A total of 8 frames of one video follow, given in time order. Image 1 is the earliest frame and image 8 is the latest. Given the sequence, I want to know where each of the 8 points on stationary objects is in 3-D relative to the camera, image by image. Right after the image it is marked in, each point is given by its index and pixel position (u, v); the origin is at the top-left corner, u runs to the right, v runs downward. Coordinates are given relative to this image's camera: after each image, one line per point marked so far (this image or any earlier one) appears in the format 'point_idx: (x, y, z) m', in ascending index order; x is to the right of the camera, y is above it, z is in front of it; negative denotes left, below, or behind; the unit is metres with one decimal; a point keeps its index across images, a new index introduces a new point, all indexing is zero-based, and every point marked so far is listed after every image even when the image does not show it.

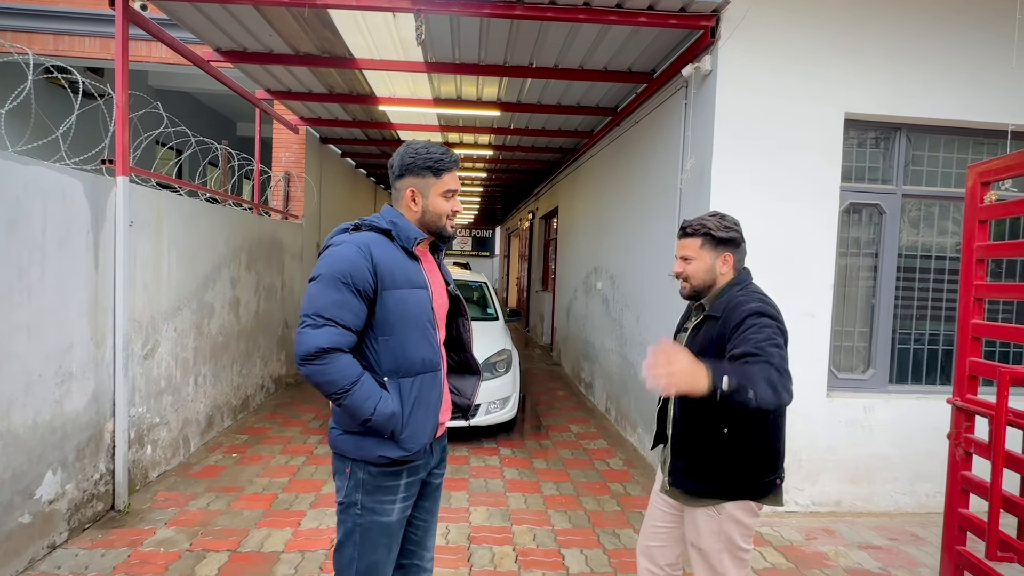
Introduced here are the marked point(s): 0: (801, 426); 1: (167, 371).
0: (+1.9, -0.9, +3.8) m
1: (-2.5, -0.6, +4.1) m
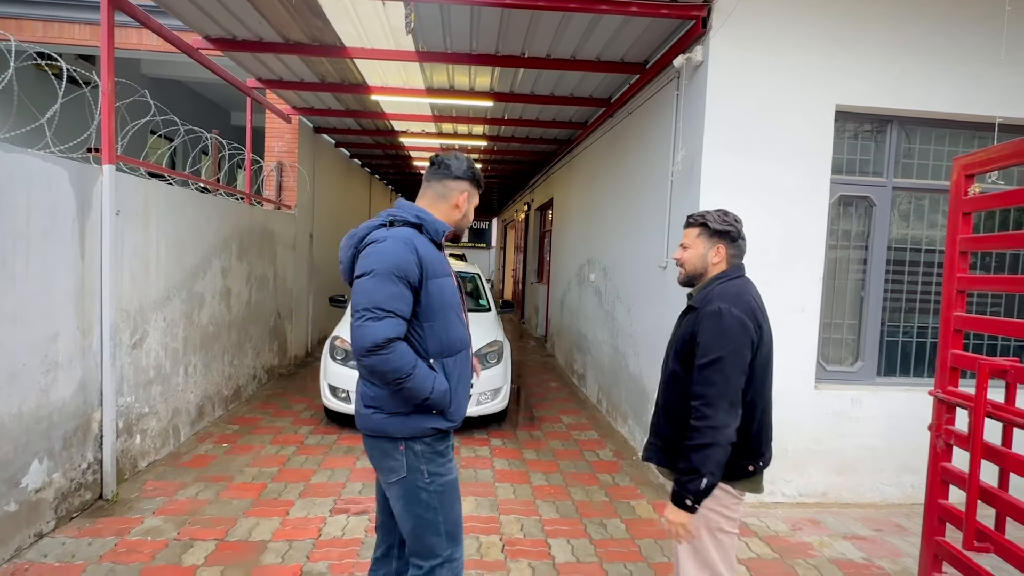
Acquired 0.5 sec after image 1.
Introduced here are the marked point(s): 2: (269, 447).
0: (+1.9, -0.9, +3.9) m
1: (-2.5, -0.5, +4.1) m
2: (-1.9, -1.3, +4.6) m
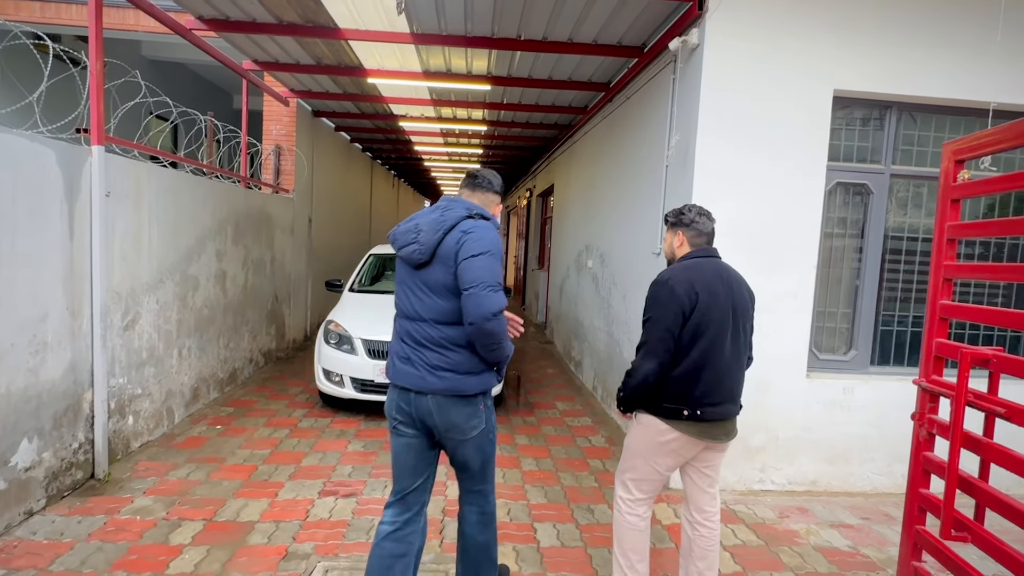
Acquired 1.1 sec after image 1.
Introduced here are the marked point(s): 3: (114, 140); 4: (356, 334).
0: (+1.8, -0.8, +3.8) m
1: (-2.6, -0.4, +4.1) m
2: (-2.0, -1.1, +4.6) m
3: (-2.6, +1.0, +3.7) m
4: (-1.3, -0.4, +4.9) m
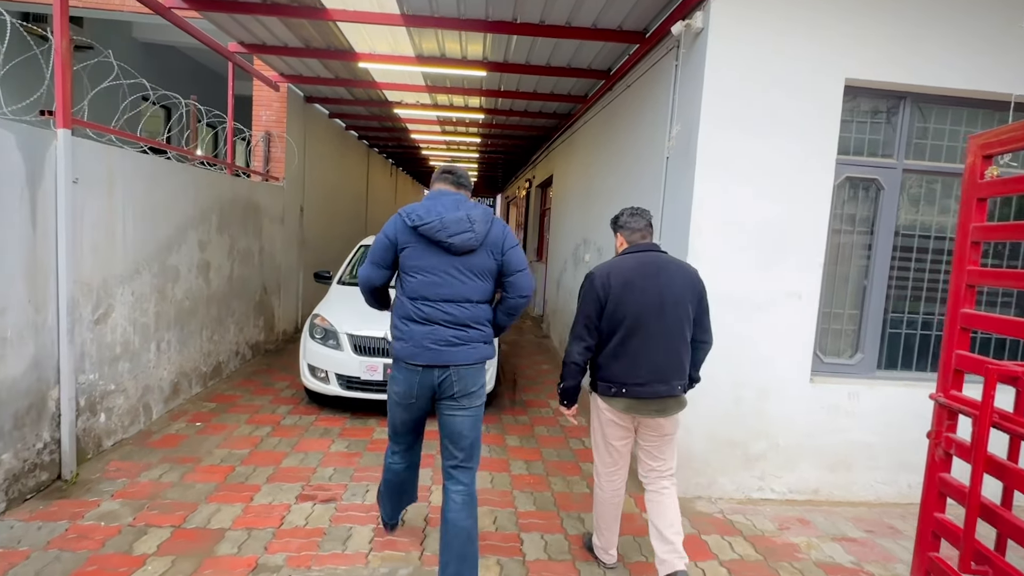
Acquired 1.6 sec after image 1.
0: (+1.7, -0.8, +3.7) m
1: (-2.7, -0.3, +4.0) m
2: (-2.1, -1.1, +4.5) m
3: (-2.6, +1.0, +3.5) m
4: (-1.4, -0.3, +4.7) m
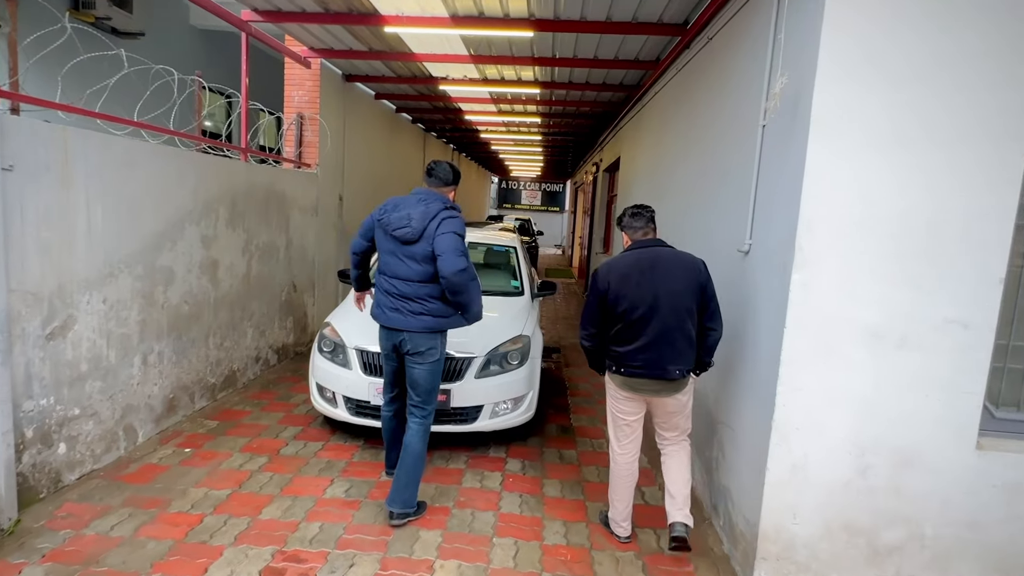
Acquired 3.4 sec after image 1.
0: (+1.9, -0.9, +2.5) m
1: (-2.5, -0.4, +3.4) m
2: (-1.8, -1.1, +3.8) m
3: (-2.5, +1.0, +2.9) m
4: (-1.1, -0.4, +3.9) m
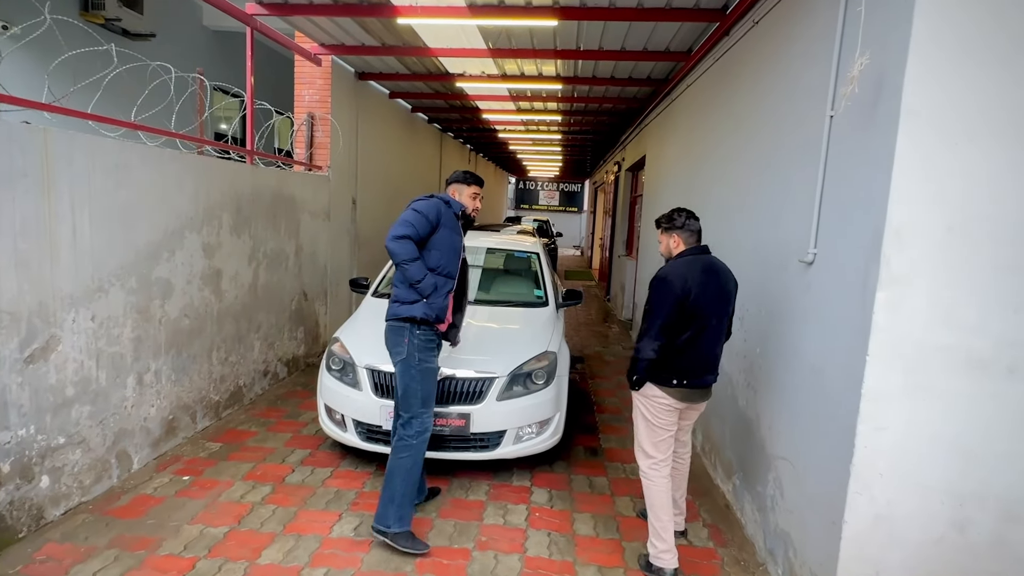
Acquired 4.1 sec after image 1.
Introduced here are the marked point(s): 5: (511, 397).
0: (+2.0, -1.0, +2.1) m
1: (-2.3, -0.5, +3.1) m
2: (-1.7, -1.2, +3.5) m
3: (-2.3, +0.9, +2.6) m
4: (-0.9, -0.5, +3.6) m
5: (0.0, -0.7, +3.6) m
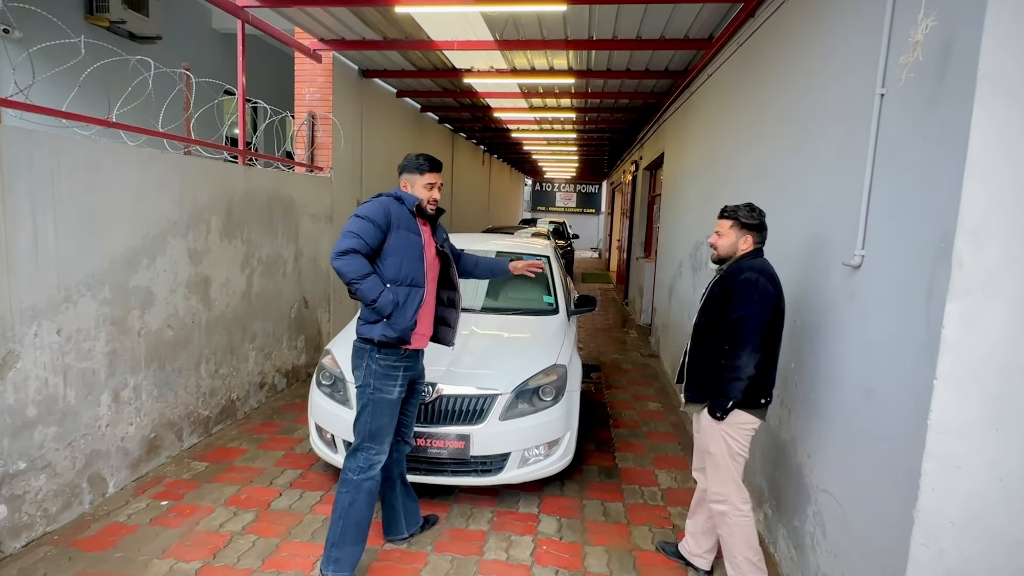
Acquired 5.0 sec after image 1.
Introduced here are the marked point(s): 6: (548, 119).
0: (+2.0, -1.0, +1.7) m
1: (-2.3, -0.5, +2.8) m
2: (-1.6, -1.2, +3.2) m
3: (-2.3, +0.8, +2.3) m
4: (-0.9, -0.5, +3.3) m
5: (0.0, -0.7, +3.2) m
6: (+0.6, +2.9, +9.8) m
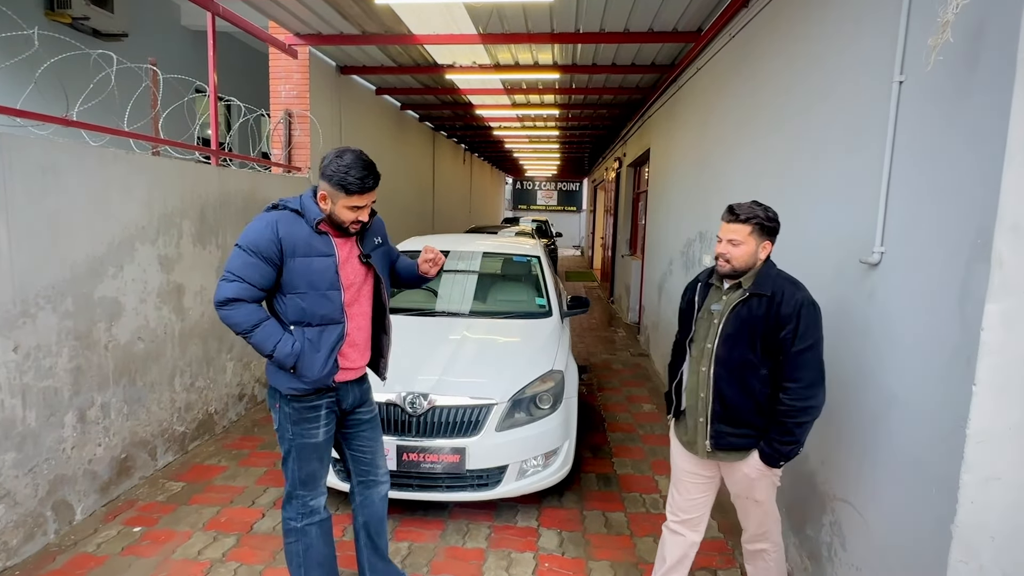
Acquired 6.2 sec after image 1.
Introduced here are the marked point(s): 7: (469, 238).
0: (+2.0, -1.0, +1.6) m
1: (-2.3, -0.6, +2.6) m
2: (-1.6, -1.3, +3.0) m
3: (-2.4, +0.7, +2.1) m
4: (-0.9, -0.5, +3.1) m
5: (0.0, -0.7, +3.1) m
6: (+0.3, +2.9, +9.6) m
7: (-0.4, +0.4, +5.1) m
